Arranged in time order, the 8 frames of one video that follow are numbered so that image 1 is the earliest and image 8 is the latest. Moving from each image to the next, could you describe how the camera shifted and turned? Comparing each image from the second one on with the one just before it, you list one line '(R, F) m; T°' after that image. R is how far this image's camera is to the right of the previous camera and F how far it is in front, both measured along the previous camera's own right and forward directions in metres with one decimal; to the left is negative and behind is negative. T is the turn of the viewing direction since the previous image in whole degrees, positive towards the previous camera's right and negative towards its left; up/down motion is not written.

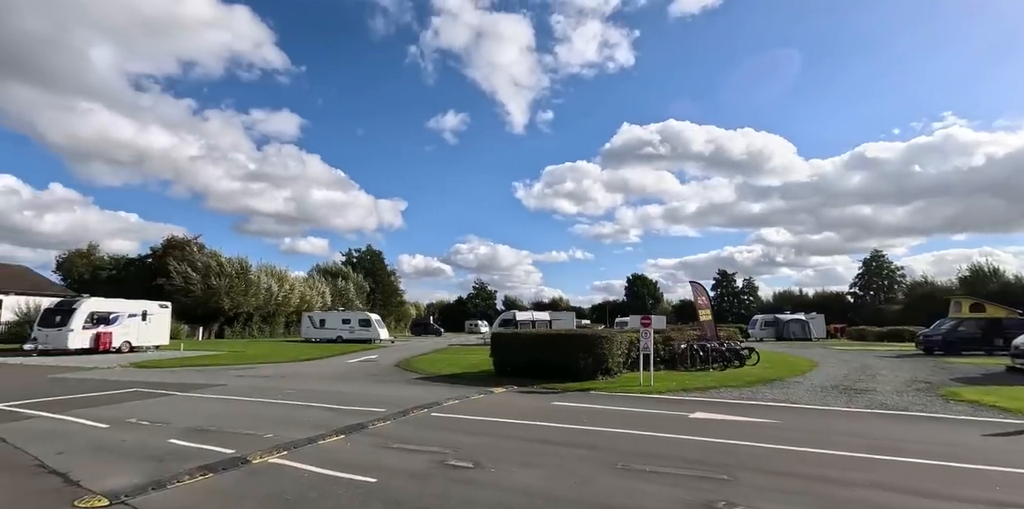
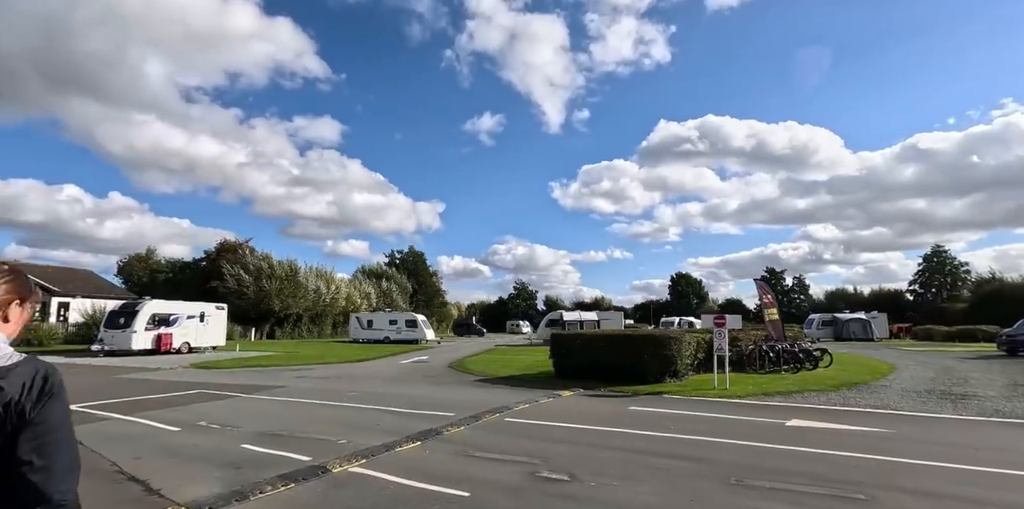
(-0.7, +0.6) m; -4°
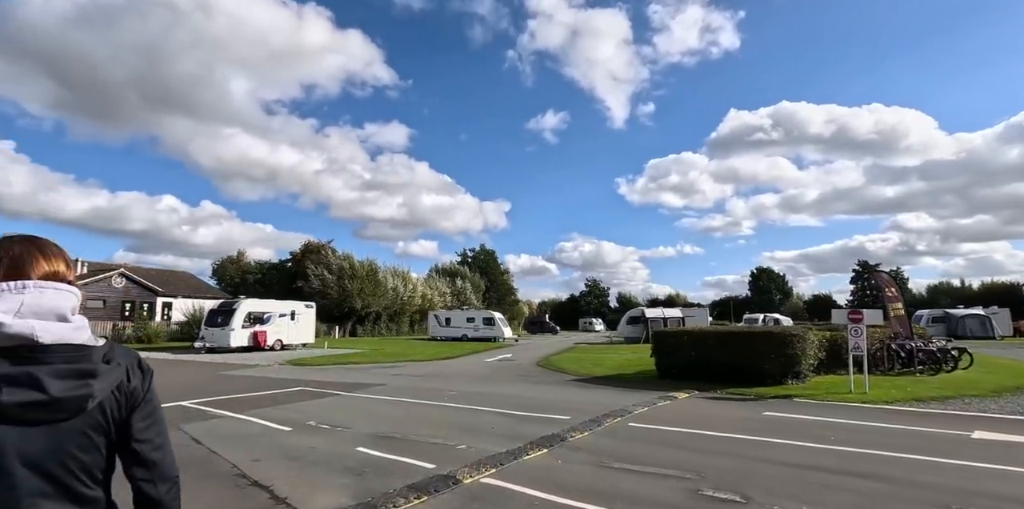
(-0.9, +0.8) m; -7°
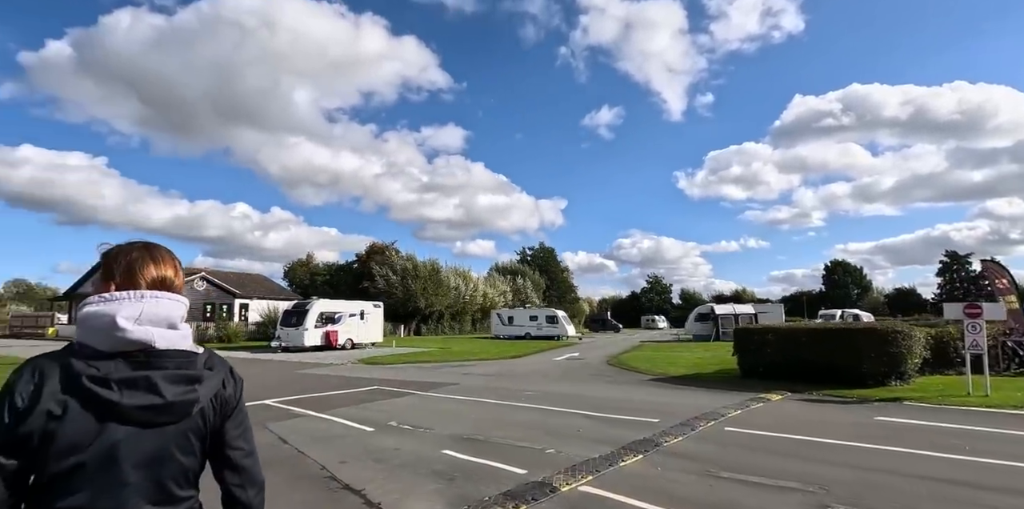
(-0.4, +0.4) m; -6°
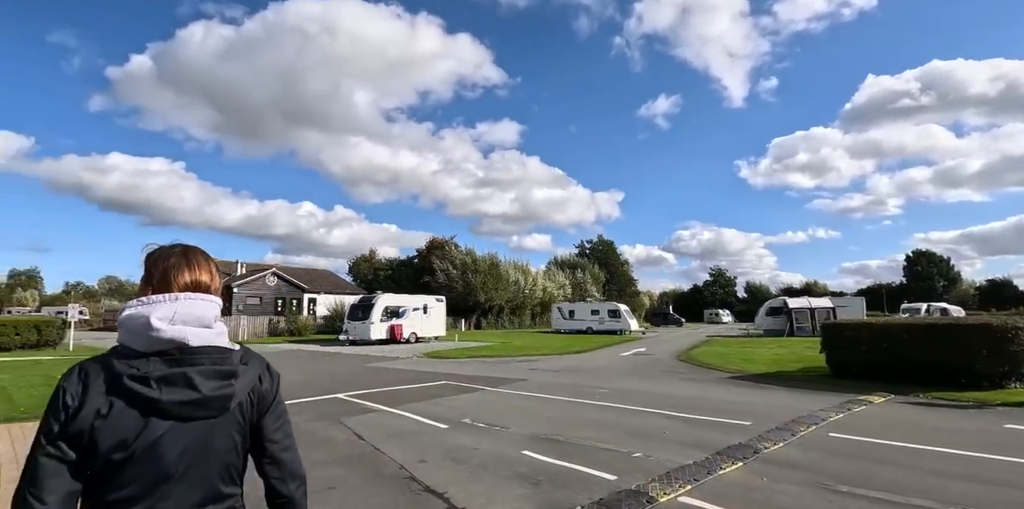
(-0.3, +0.4) m; -6°
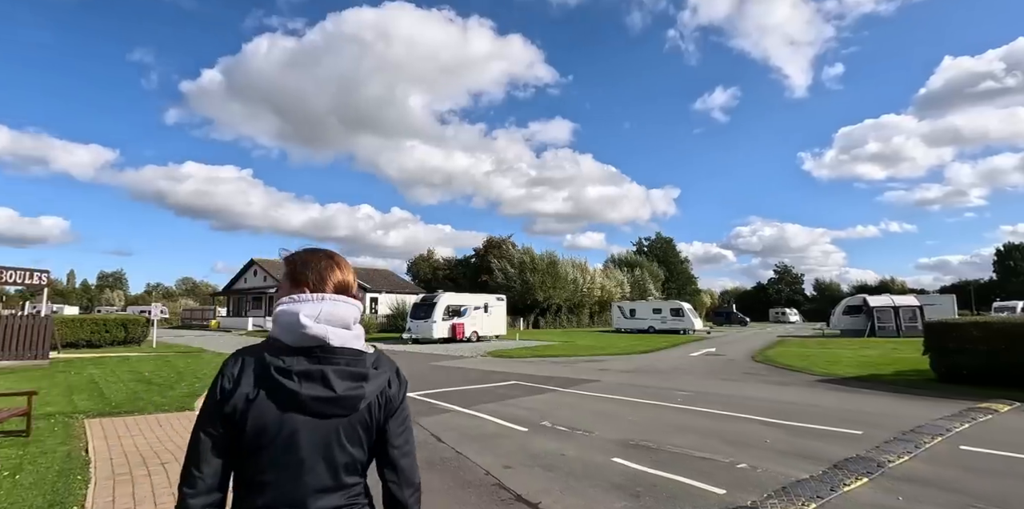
(-0.4, +0.4) m; -5°
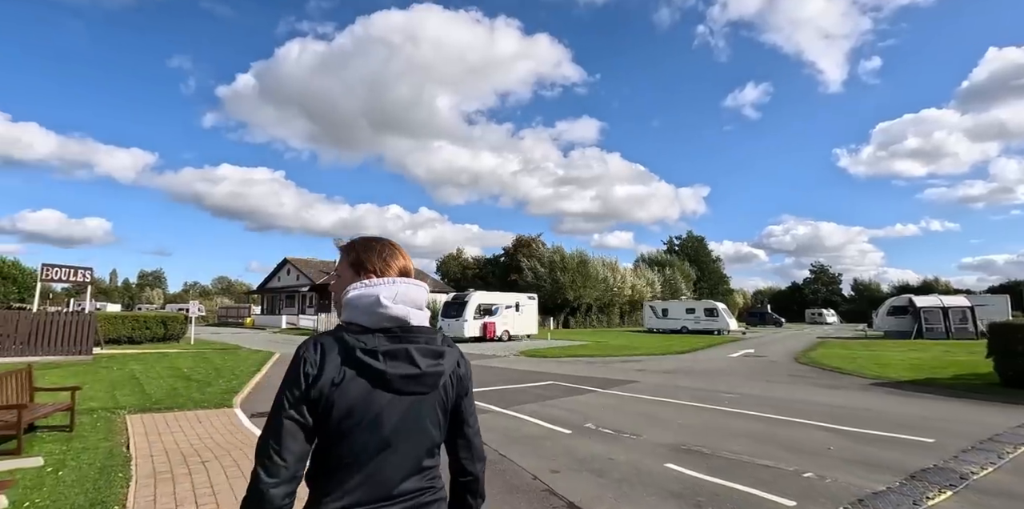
(-0.2, +0.3) m; -3°
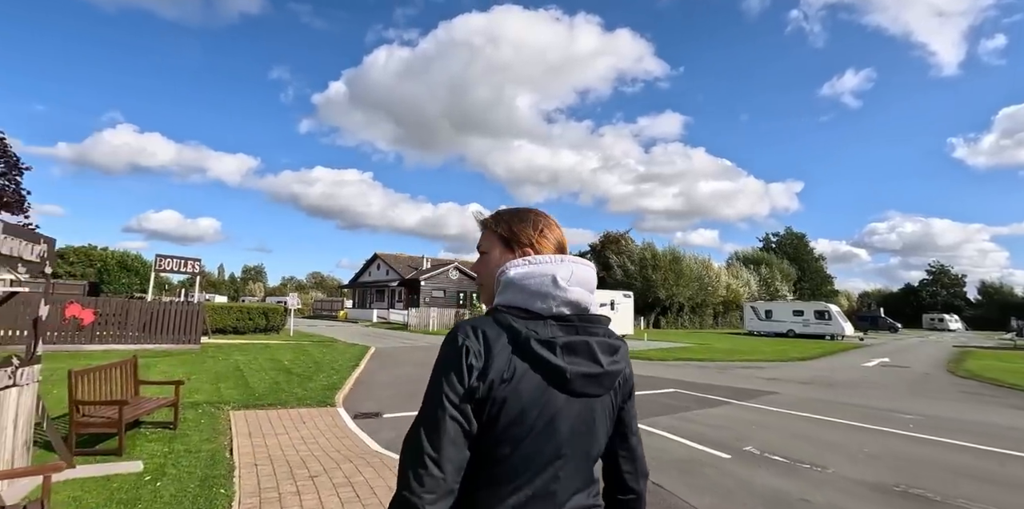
(-0.8, +1.2) m; -8°
